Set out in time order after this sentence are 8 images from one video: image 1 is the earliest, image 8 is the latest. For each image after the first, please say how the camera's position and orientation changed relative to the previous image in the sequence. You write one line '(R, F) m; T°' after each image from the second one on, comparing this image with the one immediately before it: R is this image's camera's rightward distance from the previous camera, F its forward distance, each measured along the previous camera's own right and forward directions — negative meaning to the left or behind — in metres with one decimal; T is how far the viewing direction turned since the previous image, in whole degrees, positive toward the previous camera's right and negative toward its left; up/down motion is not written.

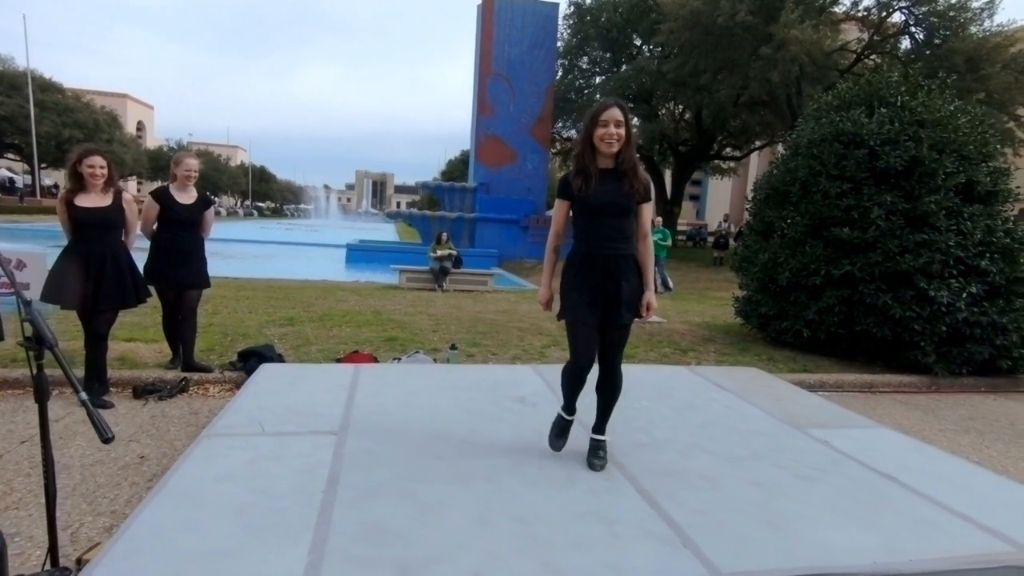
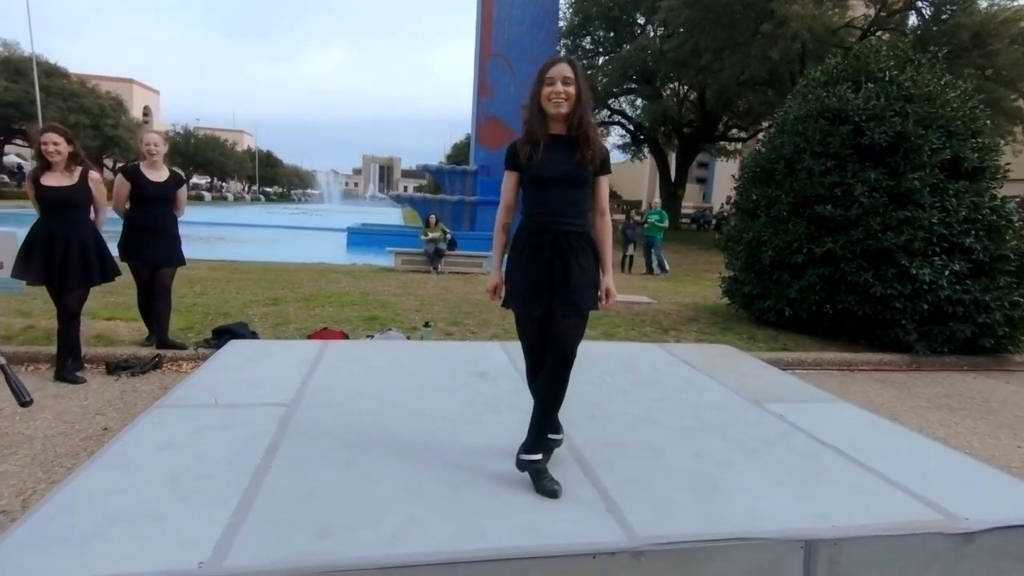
(+0.4, 0.0) m; -1°
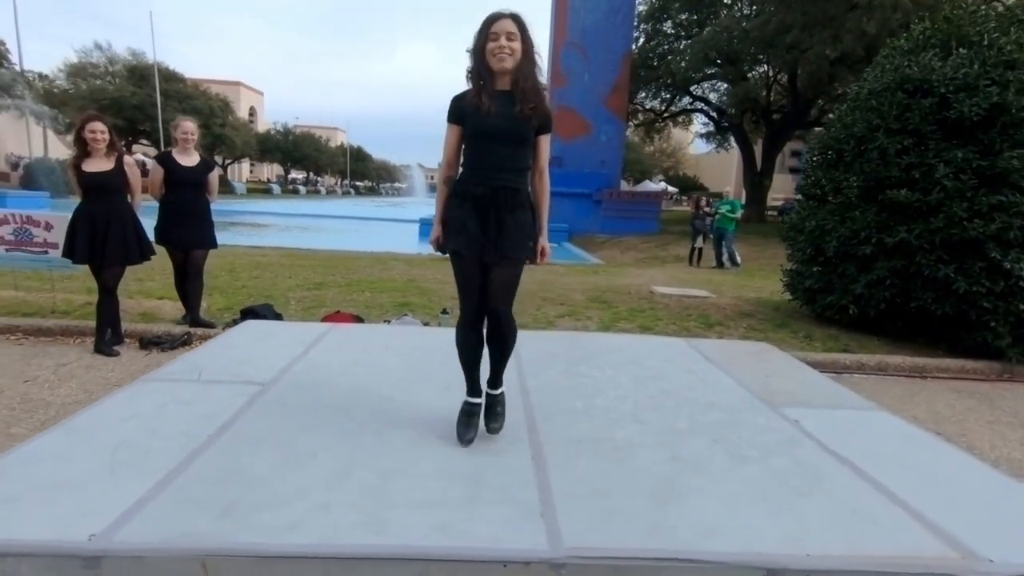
(+0.6, +0.3) m; -8°
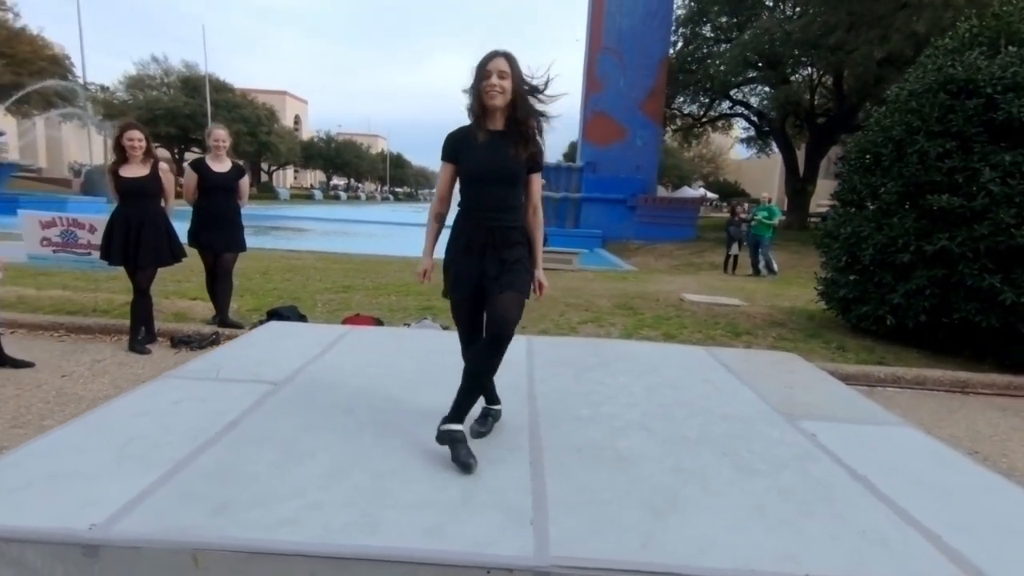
(+0.2, 0.0) m; -4°
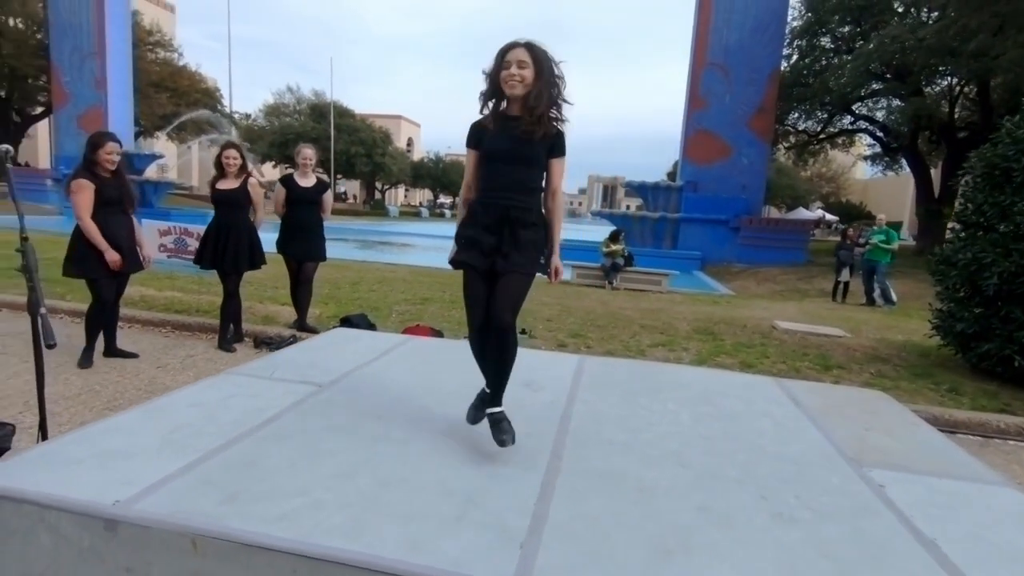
(+0.4, +0.1) m; -10°
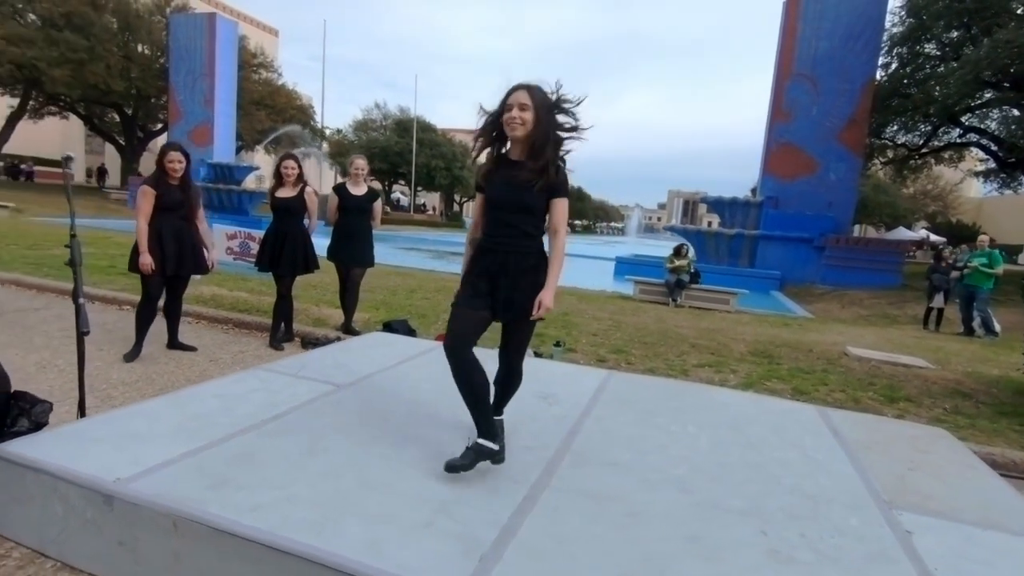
(+0.4, +0.1) m; -8°
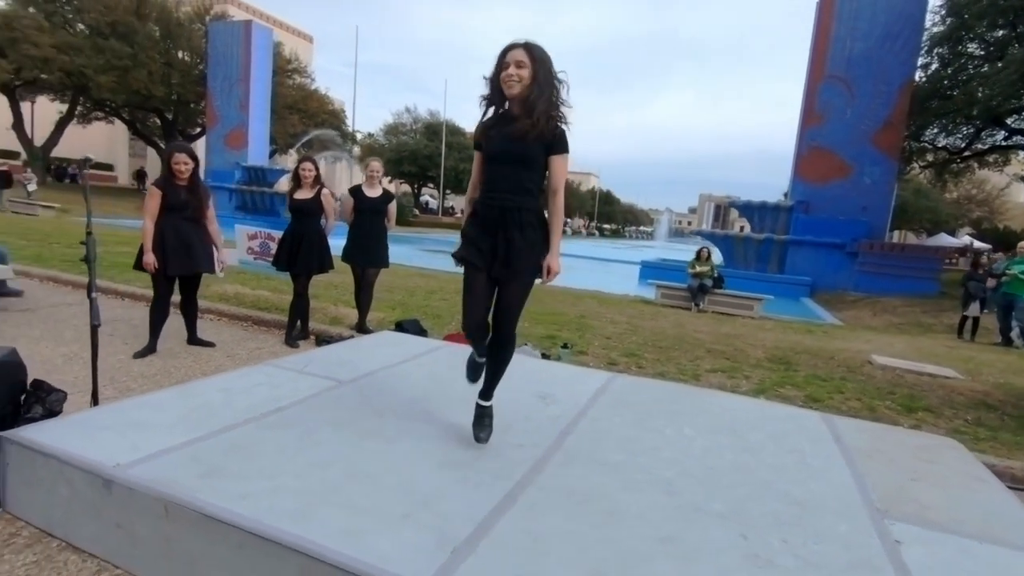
(+0.2, 0.0) m; -3°
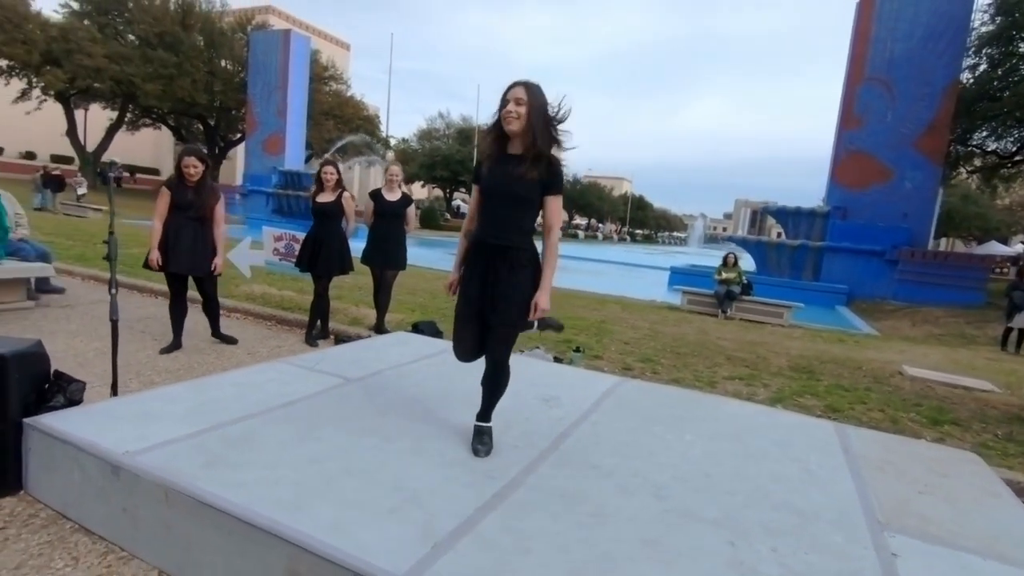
(+0.2, 0.0) m; -3°
